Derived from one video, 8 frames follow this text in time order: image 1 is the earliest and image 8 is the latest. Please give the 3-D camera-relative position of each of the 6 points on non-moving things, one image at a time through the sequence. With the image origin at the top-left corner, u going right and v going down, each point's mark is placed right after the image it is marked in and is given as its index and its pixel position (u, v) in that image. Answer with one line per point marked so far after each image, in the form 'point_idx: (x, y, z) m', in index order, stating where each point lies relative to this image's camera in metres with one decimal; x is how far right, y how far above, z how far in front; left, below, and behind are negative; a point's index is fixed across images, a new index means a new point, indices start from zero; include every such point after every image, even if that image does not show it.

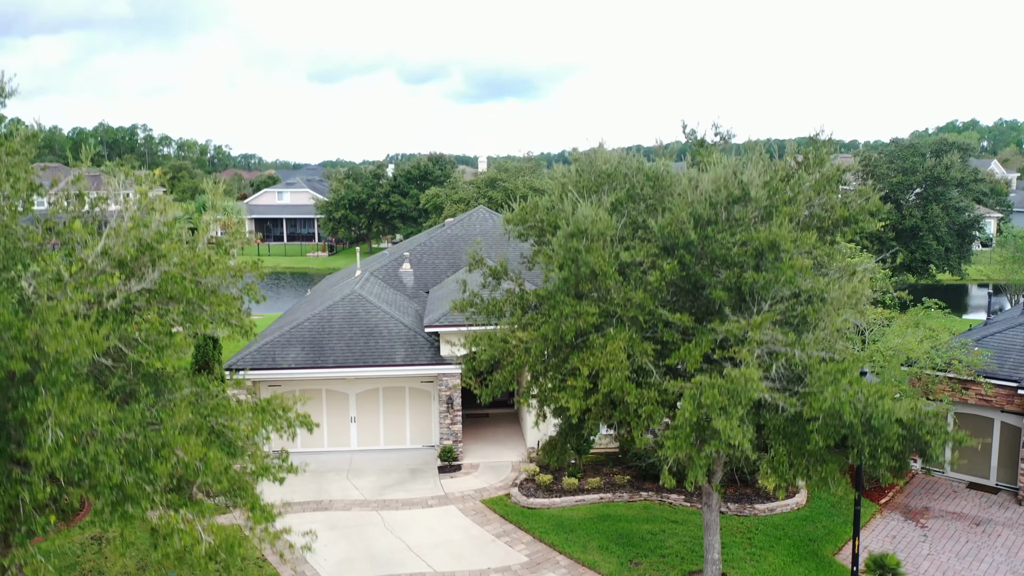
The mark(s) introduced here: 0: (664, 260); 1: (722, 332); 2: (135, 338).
0: (+2.2, +0.3, +12.0) m
1: (+2.9, -0.6, +11.4) m
2: (-5.0, -0.7, +10.9) m
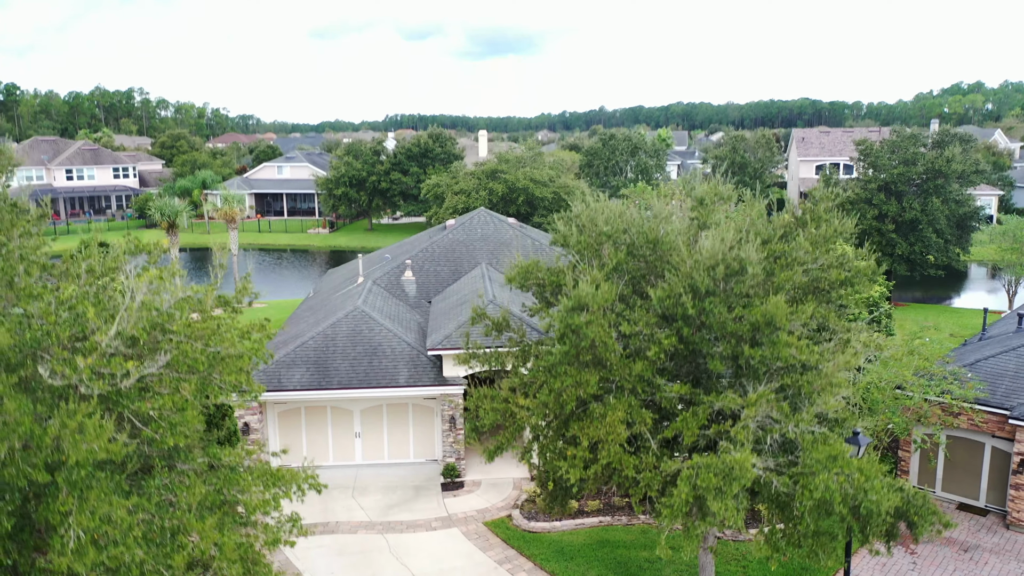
0: (+2.2, -0.7, +12.3) m
1: (+2.9, -1.7, +11.8) m
2: (-5.0, -1.8, +11.2) m
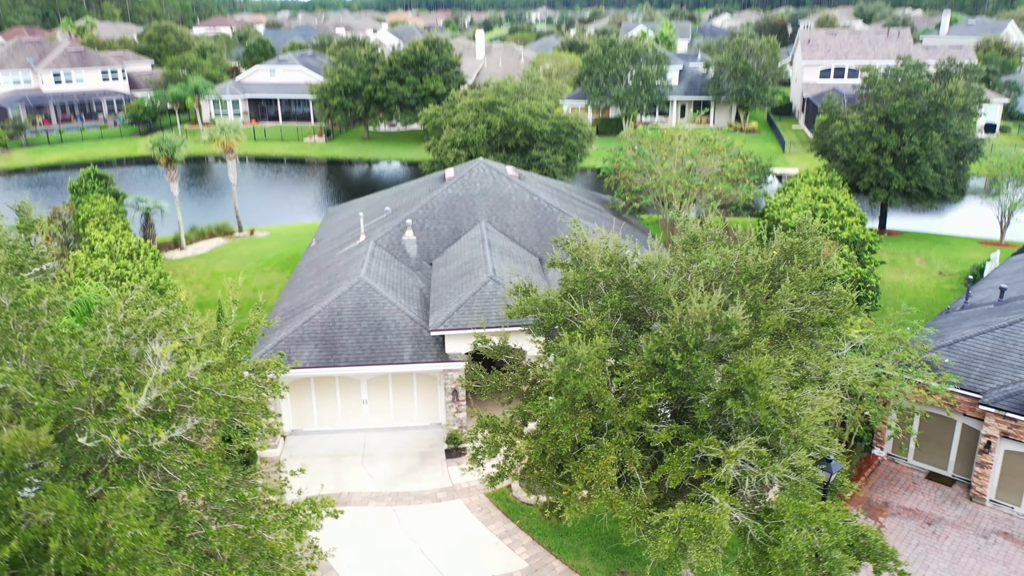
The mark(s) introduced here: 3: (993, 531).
0: (+2.3, -1.5, +13.2) m
1: (+2.9, -2.6, +12.8) m
2: (-5.0, -2.7, +12.2) m
3: (+11.5, -5.8, +19.7) m
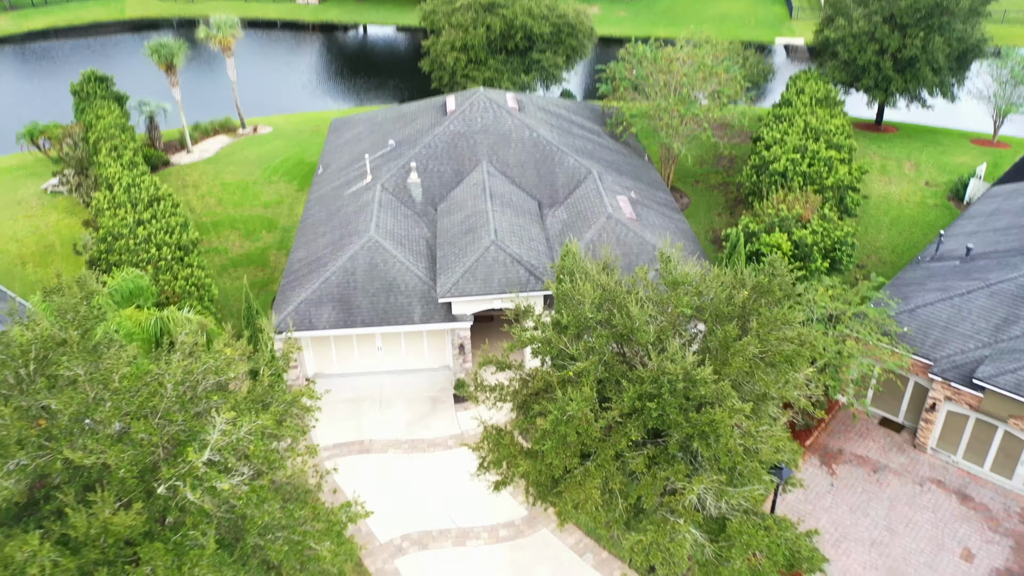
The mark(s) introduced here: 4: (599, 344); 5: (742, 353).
0: (+2.3, -2.5, +15.5) m
1: (+3.0, -3.6, +15.4) m
2: (-5.0, -3.9, +14.9) m
3: (+11.5, -5.3, +22.8) m
4: (+1.7, -1.1, +16.1) m
5: (+4.4, -1.2, +15.8) m
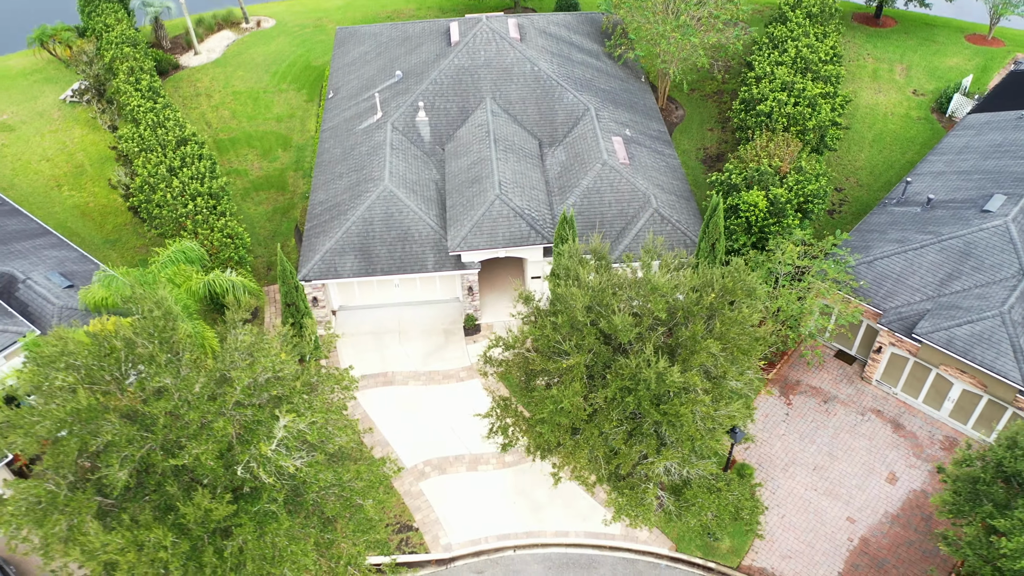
0: (+2.4, -2.7, +19.1) m
1: (+3.1, -3.9, +19.2) m
2: (-4.9, -4.3, +18.8) m
3: (+11.7, -3.9, +26.8) m
4: (+1.8, -1.3, +19.4) m
5: (+4.5, -1.4, +19.0) m
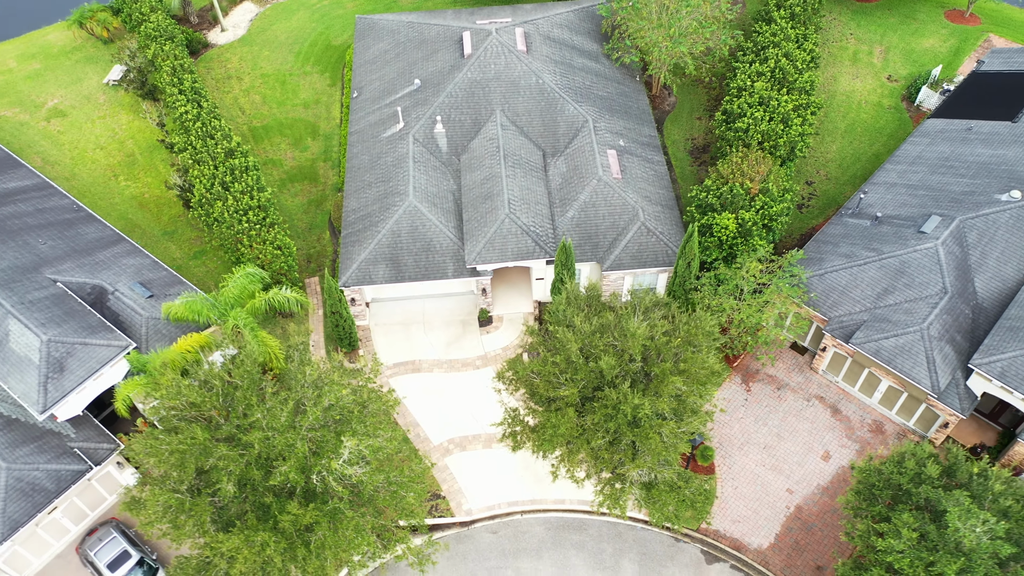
0: (+2.6, -4.2, +24.7) m
1: (+3.3, -5.3, +25.0) m
2: (-4.6, -5.8, +24.7) m
3: (+12.0, -4.2, +32.4) m
4: (+2.0, -2.7, +24.8) m
5: (+4.7, -2.9, +24.5) m
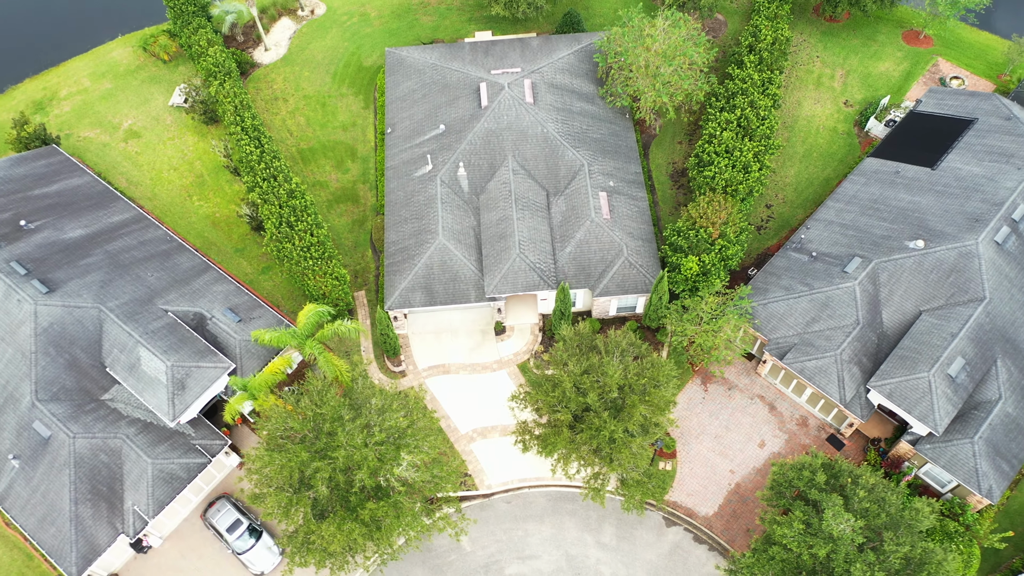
0: (+3.1, -6.3, +34.1) m
1: (+3.8, -7.4, +34.5) m
2: (-4.2, -8.0, +34.3) m
3: (+12.4, -5.4, +41.7) m
4: (+2.5, -4.9, +34.0) m
5: (+5.2, -5.1, +33.7) m
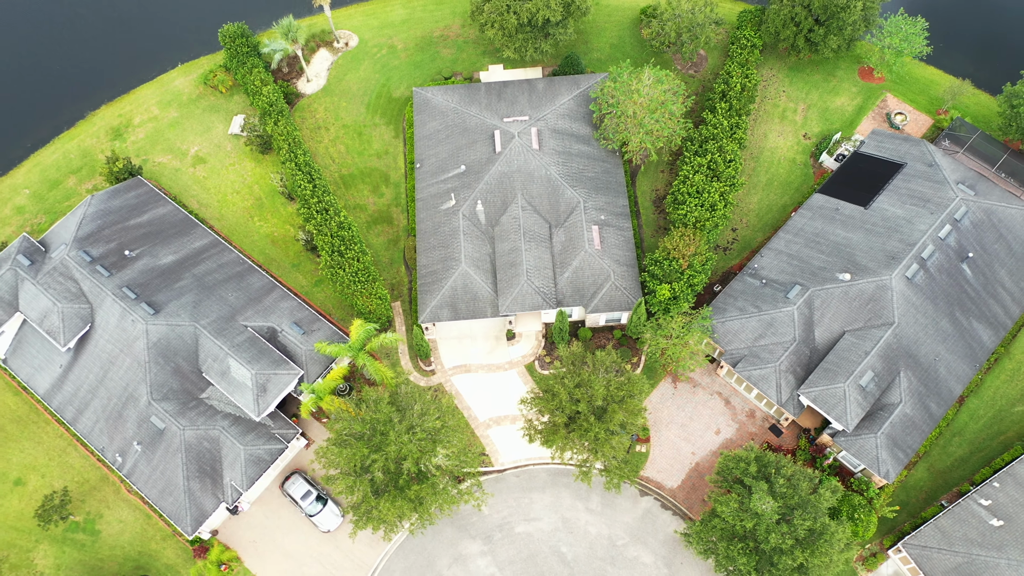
0: (+3.5, -8.2, +44.9) m
1: (+4.2, -9.2, +45.3) m
2: (-3.7, -9.7, +45.3) m
3: (+13.0, -6.6, +52.3) m
4: (+3.0, -6.7, +44.6) m
5: (+5.6, -7.0, +44.3) m
